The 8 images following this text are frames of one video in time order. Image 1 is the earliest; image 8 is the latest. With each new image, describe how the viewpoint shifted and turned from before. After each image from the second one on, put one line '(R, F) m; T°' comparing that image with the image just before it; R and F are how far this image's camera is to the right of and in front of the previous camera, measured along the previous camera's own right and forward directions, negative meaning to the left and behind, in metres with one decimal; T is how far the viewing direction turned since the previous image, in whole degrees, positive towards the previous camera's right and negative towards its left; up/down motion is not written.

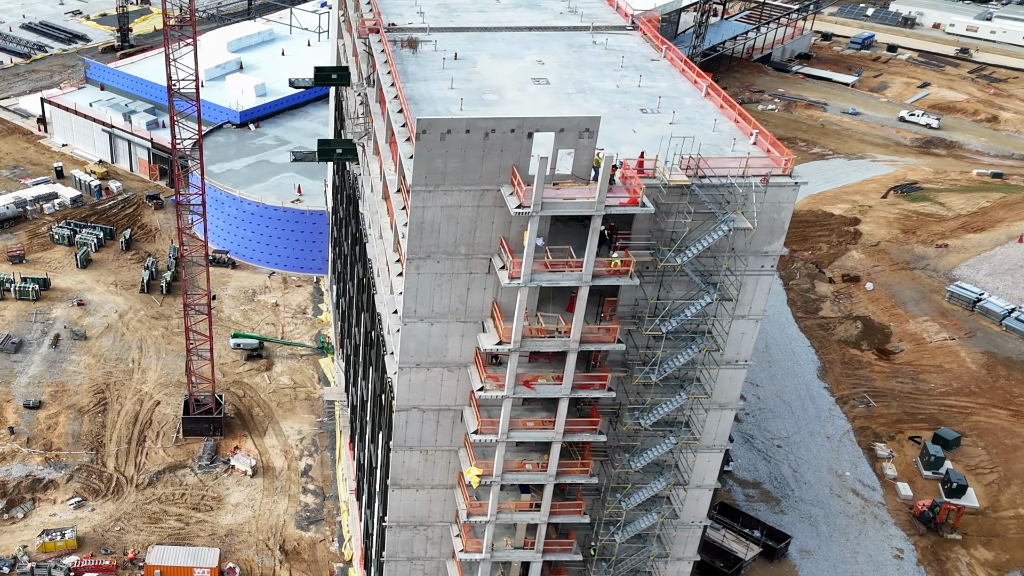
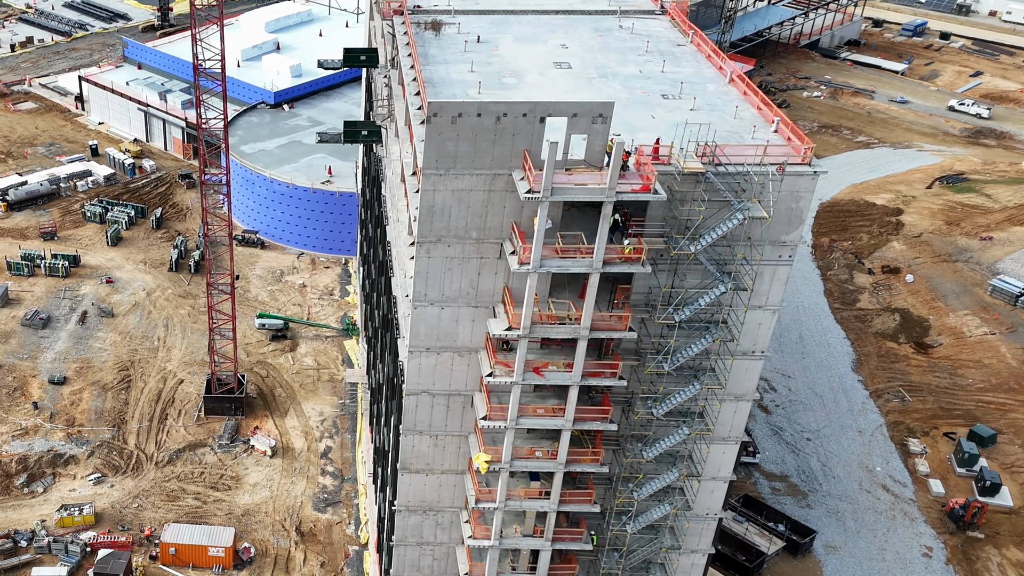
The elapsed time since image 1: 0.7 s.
(+1.0, +1.3) m; -2°
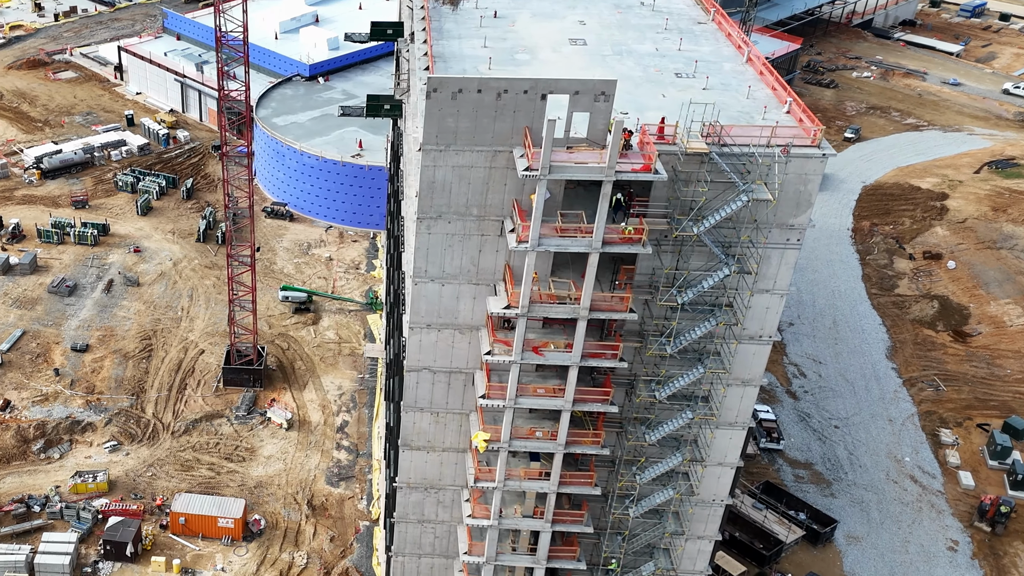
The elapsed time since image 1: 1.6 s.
(+1.5, +1.5) m; -2°
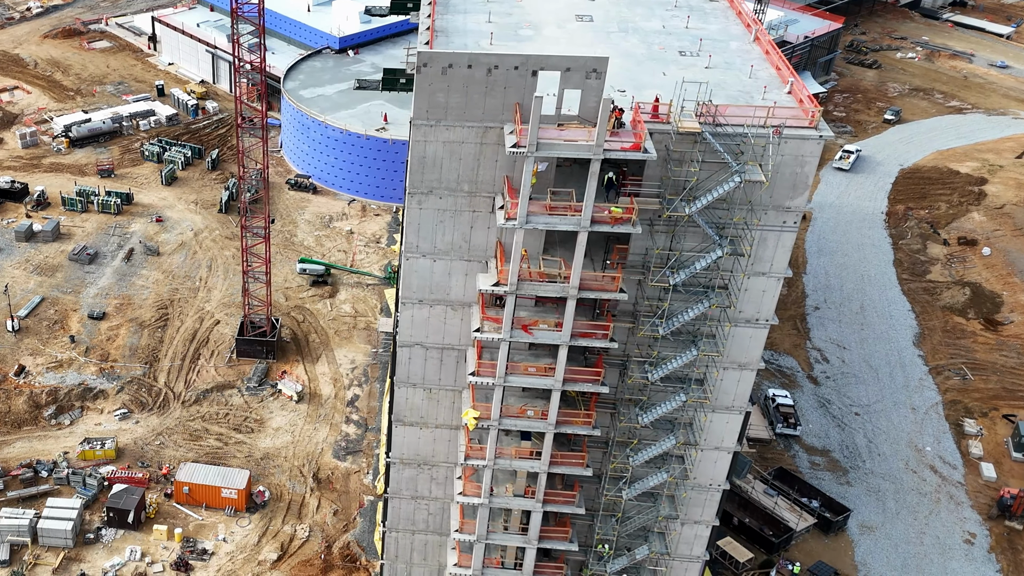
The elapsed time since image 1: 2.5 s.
(+1.7, +1.1) m; -2°
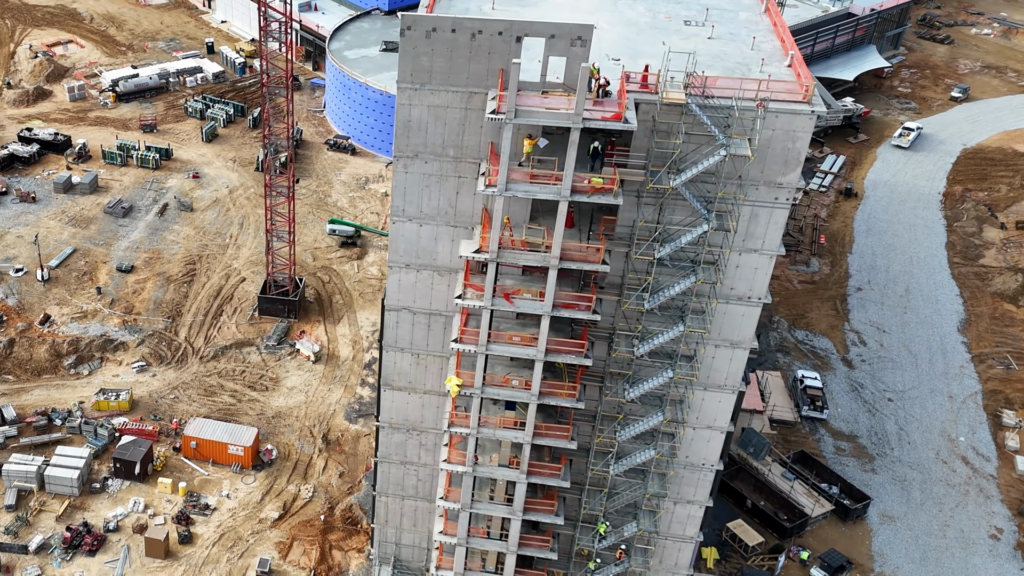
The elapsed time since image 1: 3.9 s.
(+2.7, +1.6) m; -3°
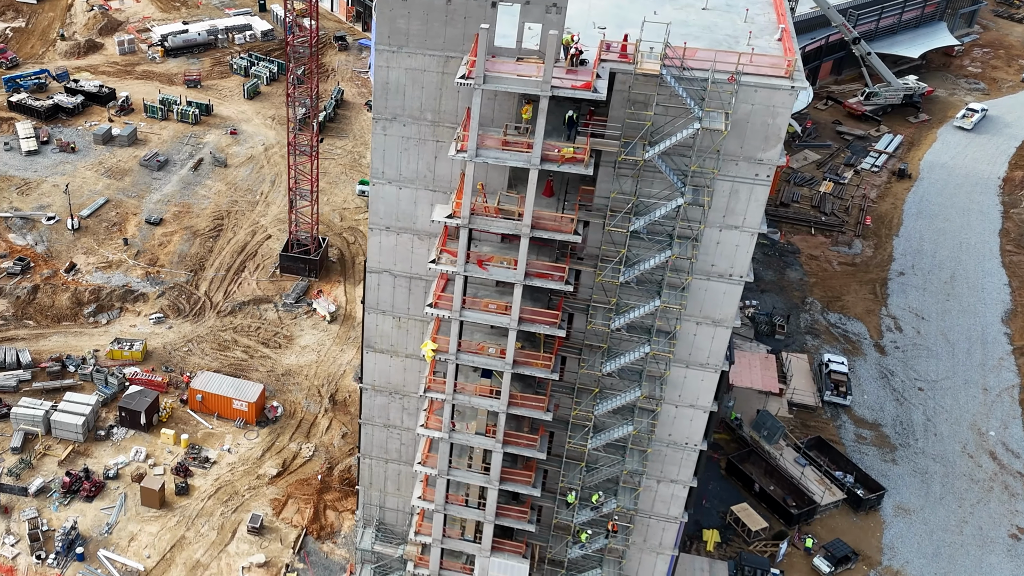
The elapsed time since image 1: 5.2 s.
(+3.1, +1.2) m; -3°
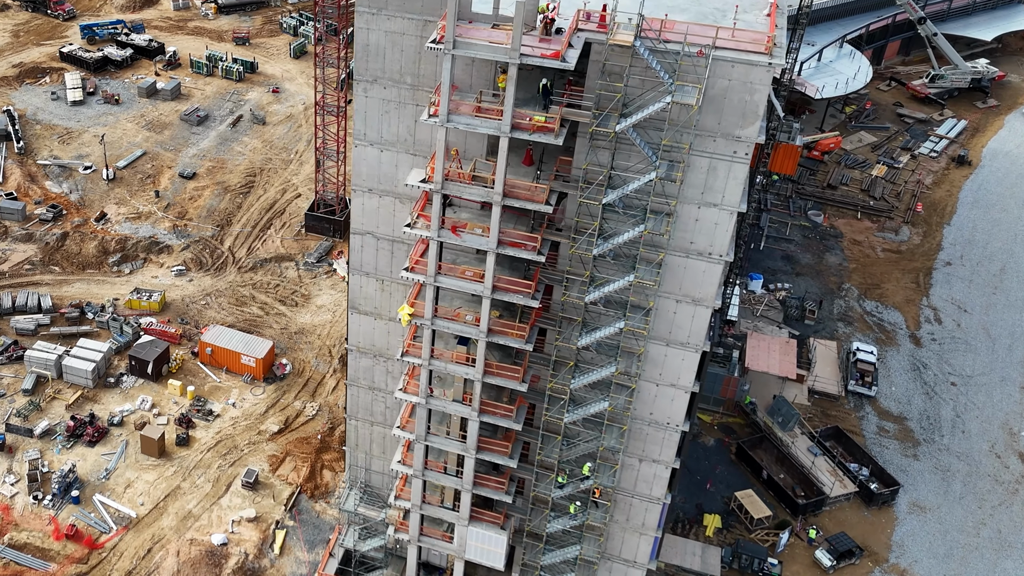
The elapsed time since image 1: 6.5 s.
(+3.2, +1.1) m; -4°
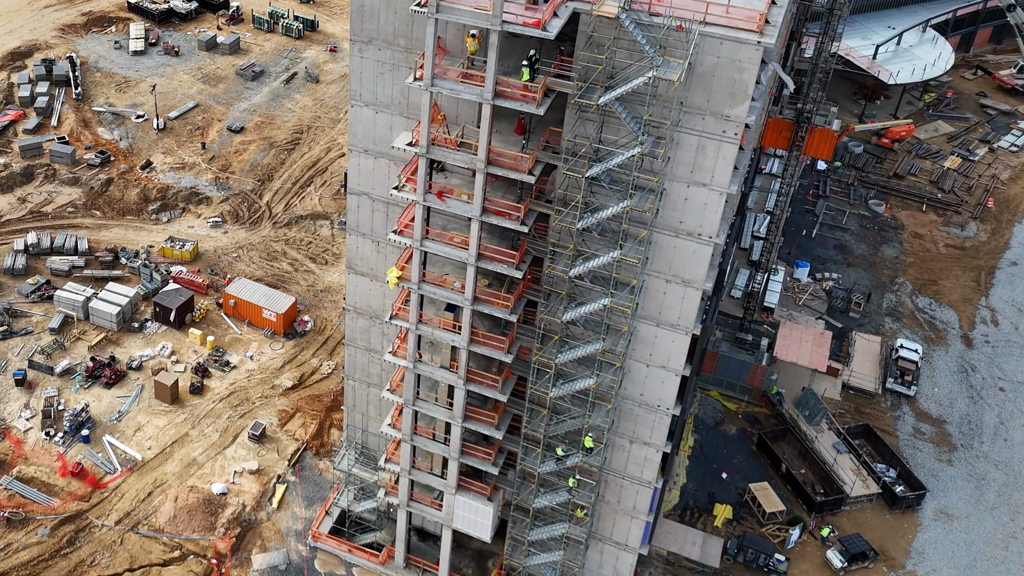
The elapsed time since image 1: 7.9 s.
(+3.1, +1.2) m; -4°
